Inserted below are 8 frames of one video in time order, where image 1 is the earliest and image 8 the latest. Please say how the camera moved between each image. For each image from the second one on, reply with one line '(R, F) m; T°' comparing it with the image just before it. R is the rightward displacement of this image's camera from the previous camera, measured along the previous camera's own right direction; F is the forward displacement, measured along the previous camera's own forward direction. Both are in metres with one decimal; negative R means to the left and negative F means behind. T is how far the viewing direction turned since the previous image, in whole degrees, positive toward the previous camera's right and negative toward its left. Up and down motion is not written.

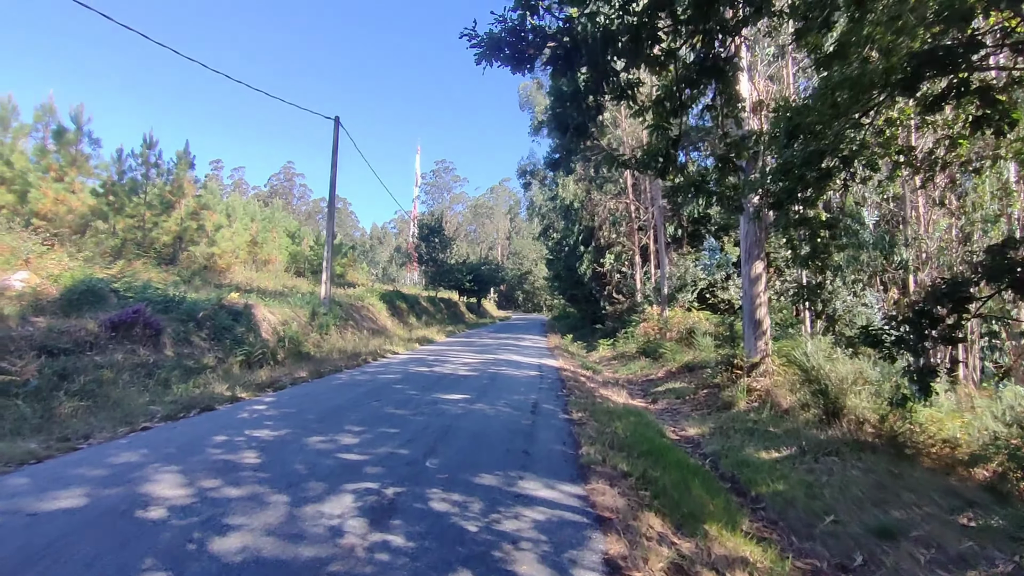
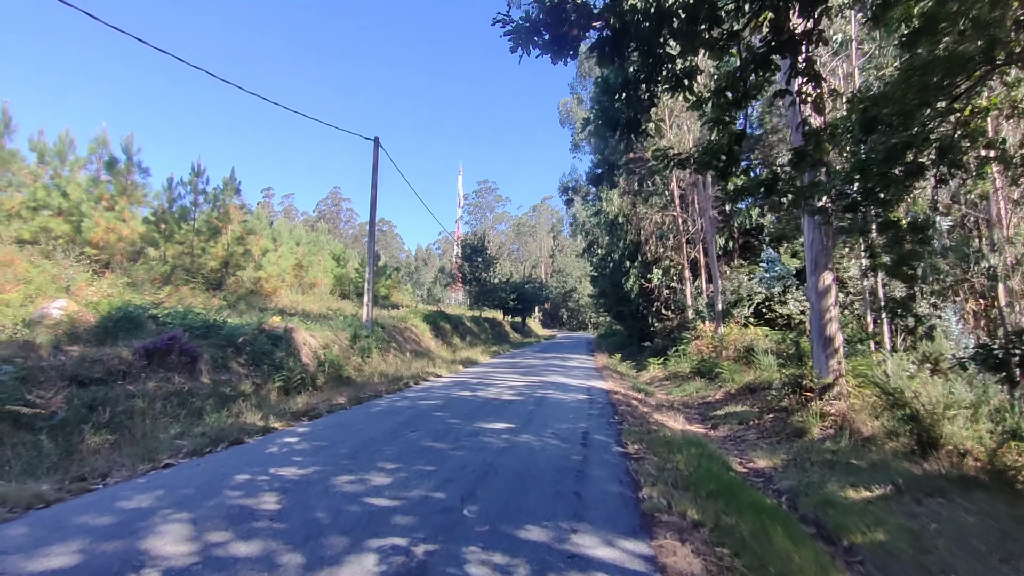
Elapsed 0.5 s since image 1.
(0.0, +0.6) m; -4°
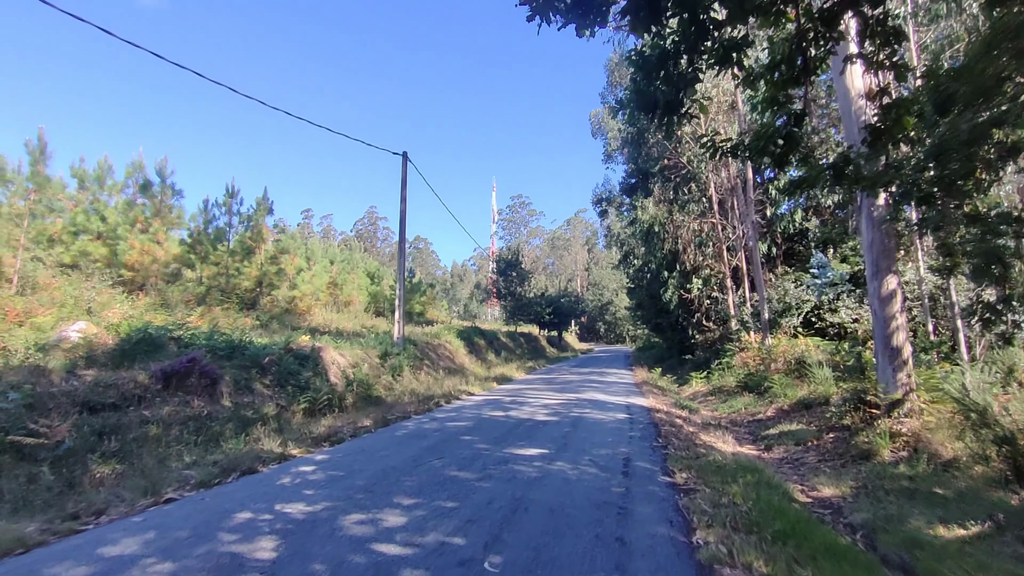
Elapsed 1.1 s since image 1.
(+0.1, +0.6) m; -3°
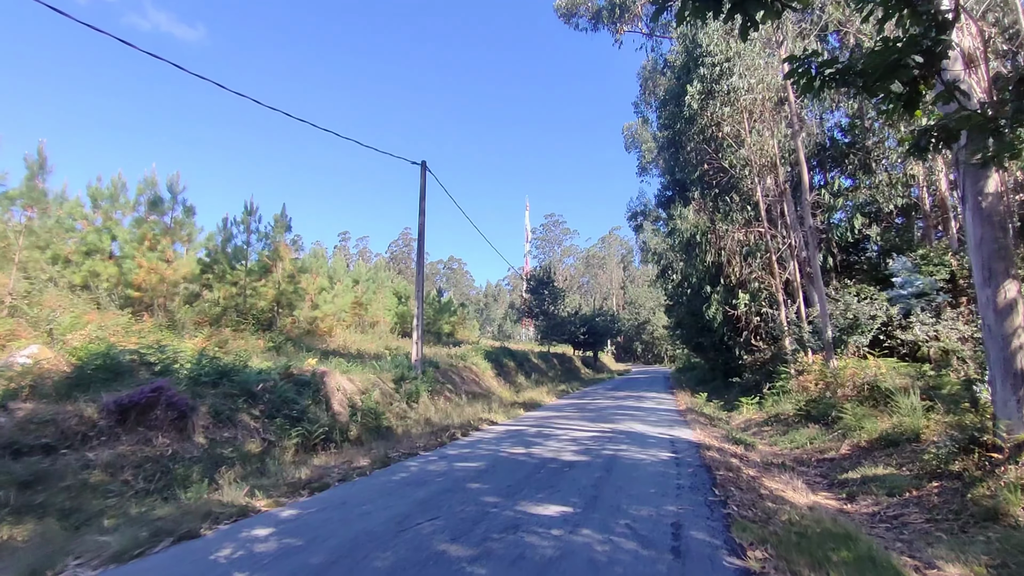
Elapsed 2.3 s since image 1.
(+0.2, +1.5) m; -3°
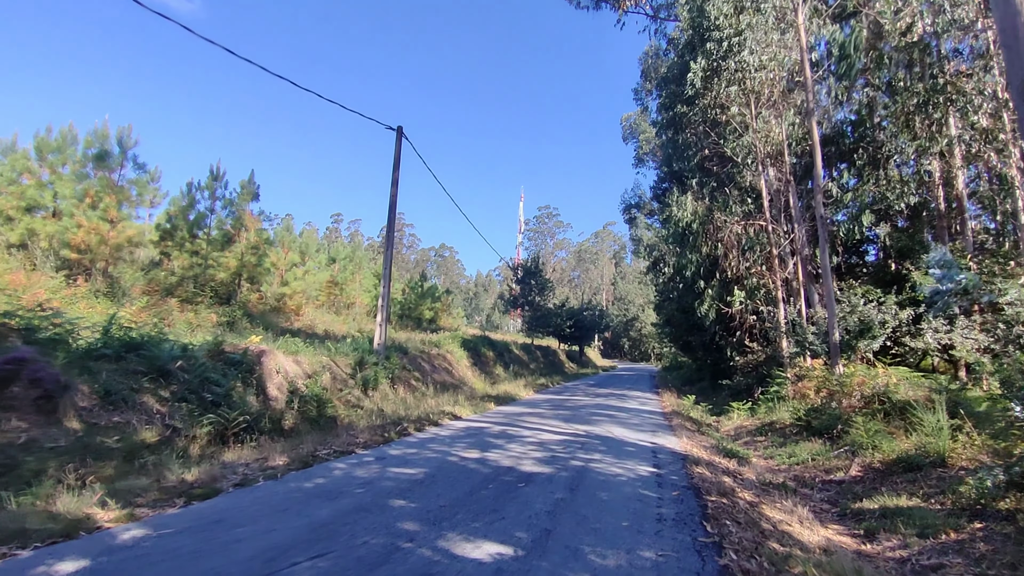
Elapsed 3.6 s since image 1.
(+0.4, +1.5) m; +1°
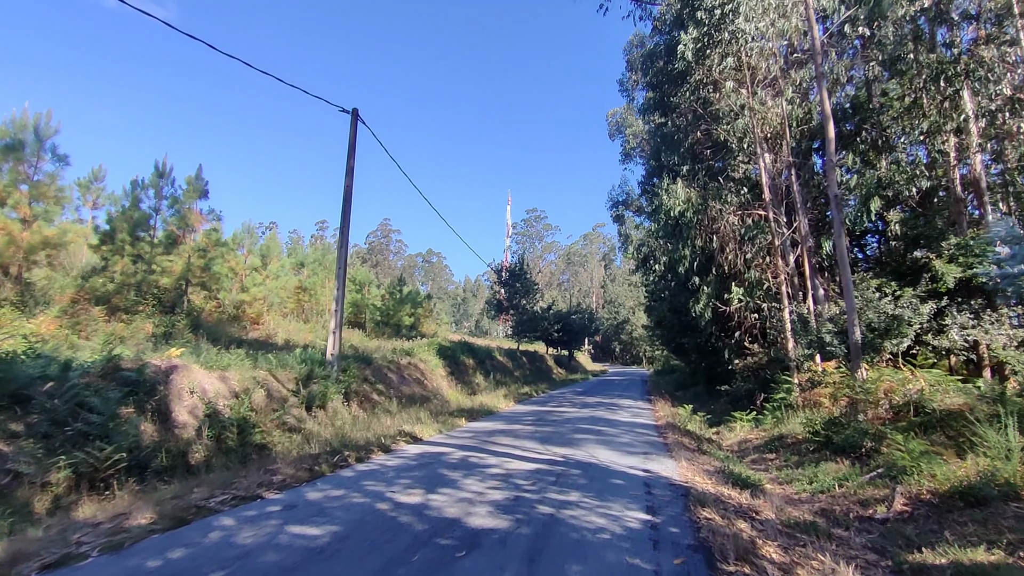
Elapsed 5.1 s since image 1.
(+0.4, +1.8) m; +1°
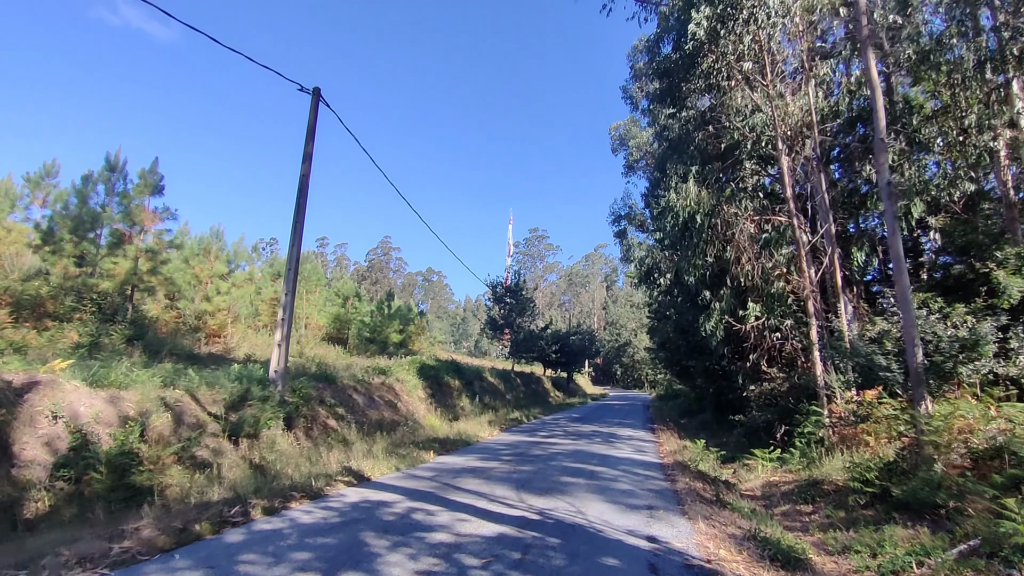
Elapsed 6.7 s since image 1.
(+0.4, +2.1) m; 0°
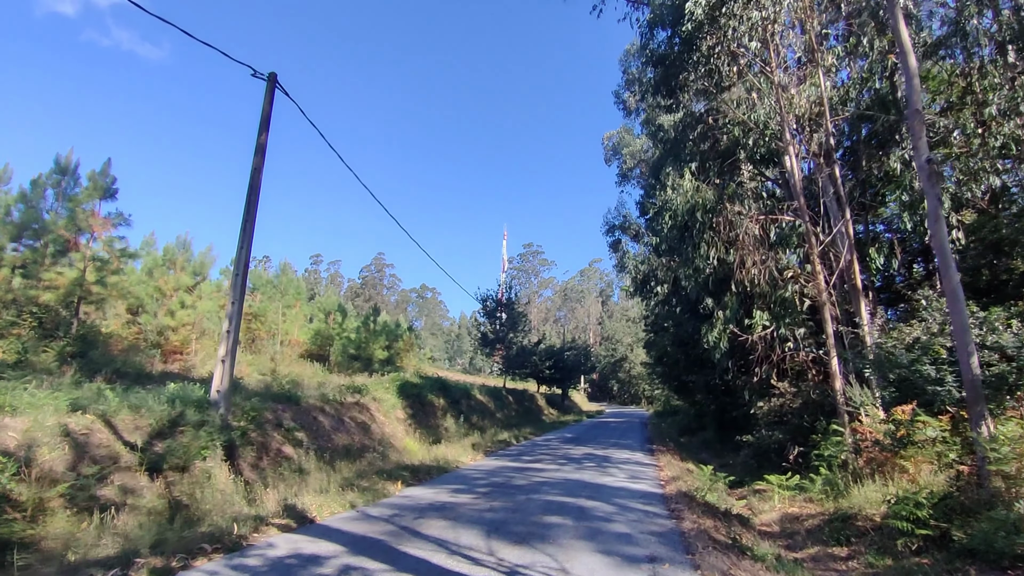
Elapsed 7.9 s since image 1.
(+0.3, +1.4) m; 0°
